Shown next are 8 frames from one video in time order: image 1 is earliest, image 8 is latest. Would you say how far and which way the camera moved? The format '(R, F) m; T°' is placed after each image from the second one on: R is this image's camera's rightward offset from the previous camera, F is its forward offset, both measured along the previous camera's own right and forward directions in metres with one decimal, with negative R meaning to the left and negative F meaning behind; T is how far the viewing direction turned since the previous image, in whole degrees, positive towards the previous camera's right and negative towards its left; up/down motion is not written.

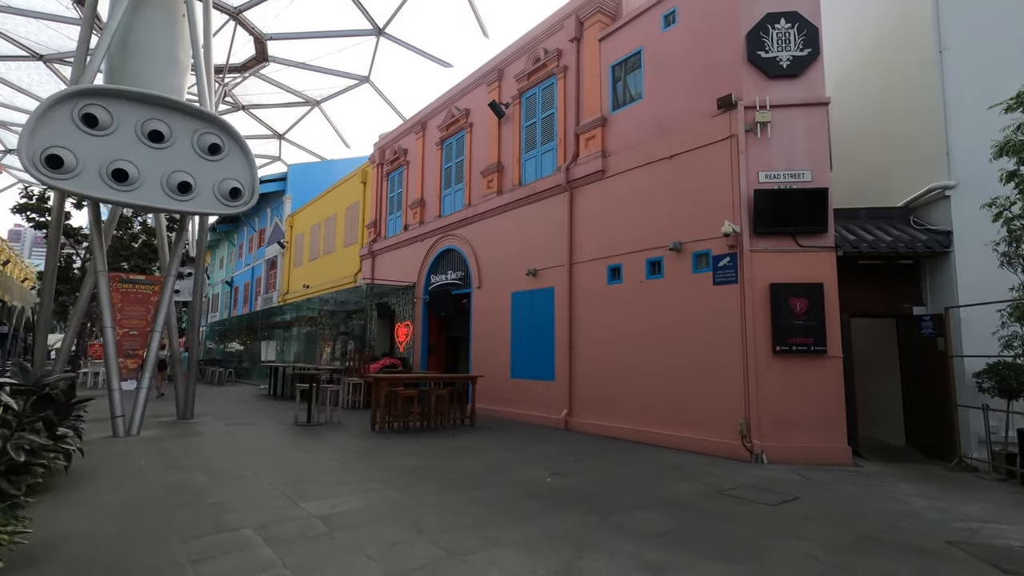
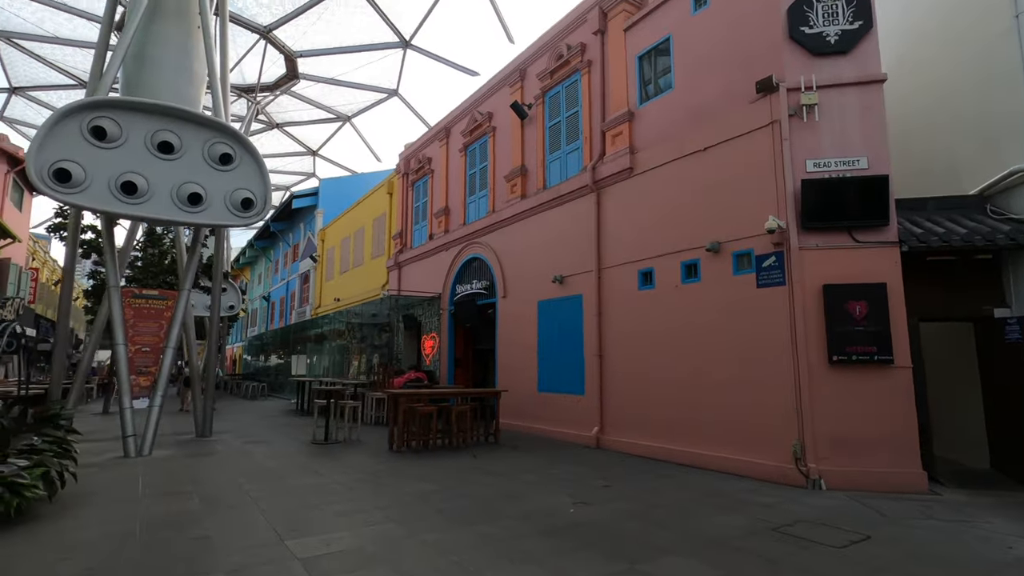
(+0.2, +0.7) m; -4°
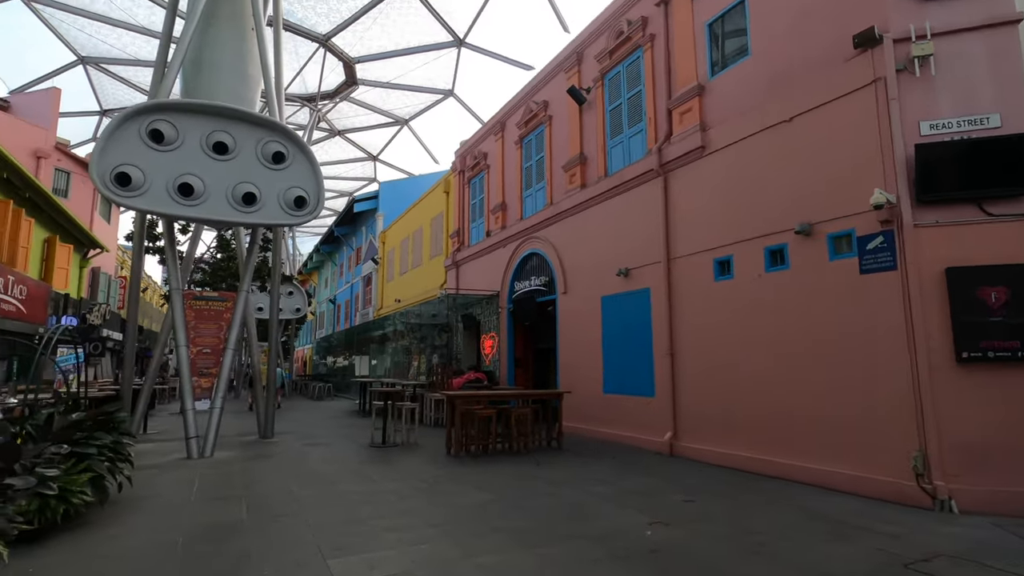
(0.0, +0.7) m; -6°
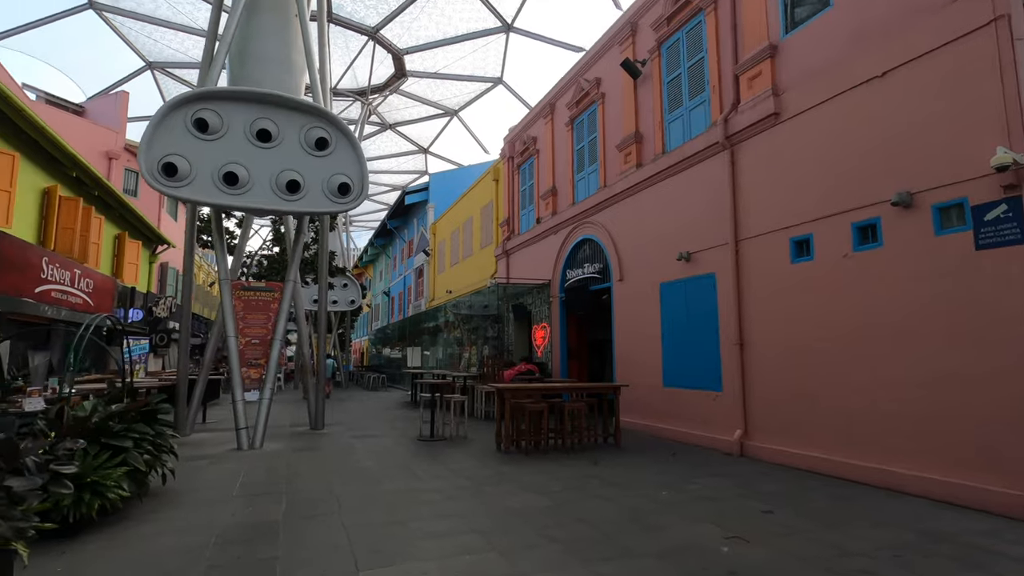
(0.0, +0.6) m; -6°
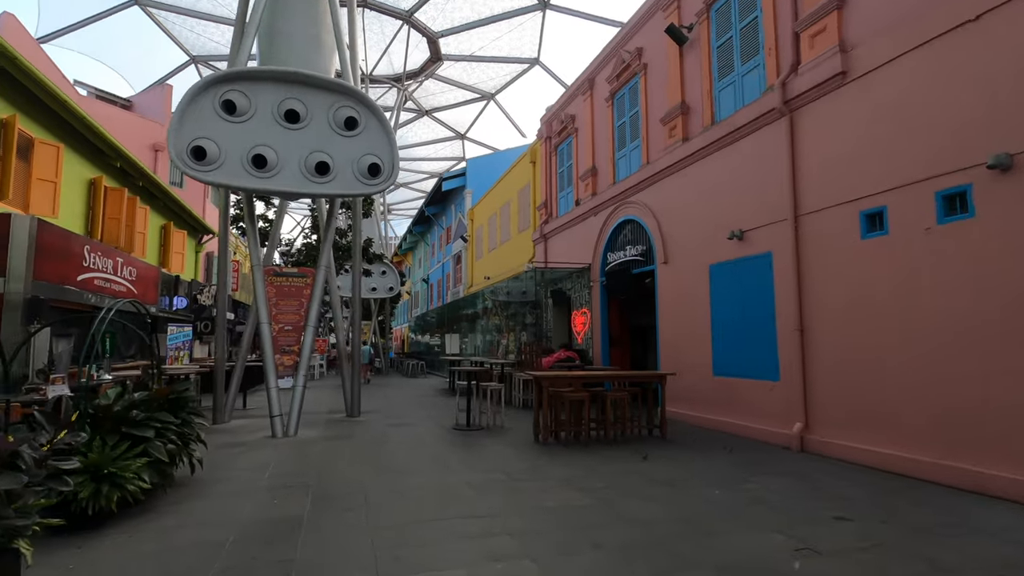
(0.0, +0.5) m; -4°
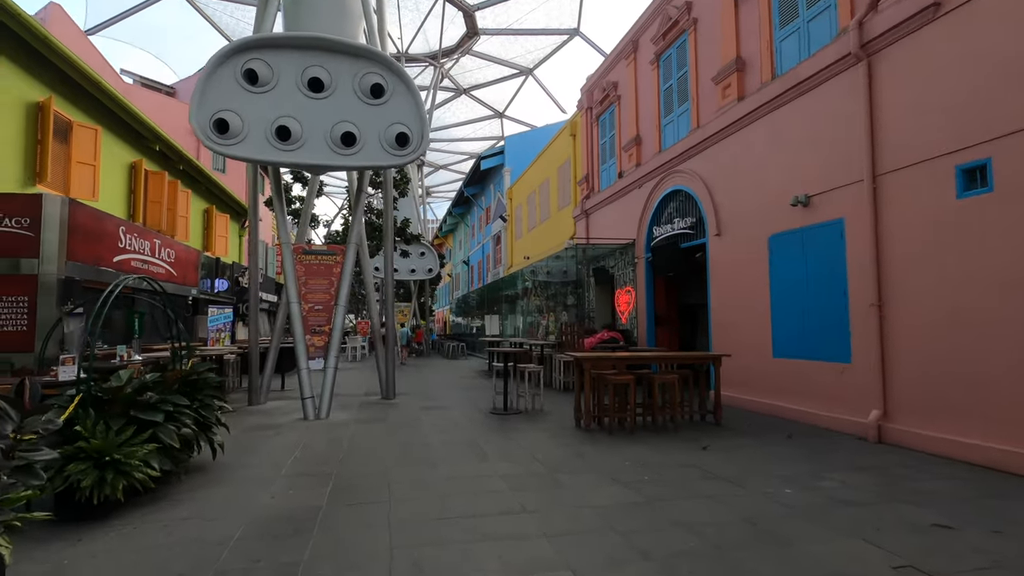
(+0.1, +0.6) m; -4°
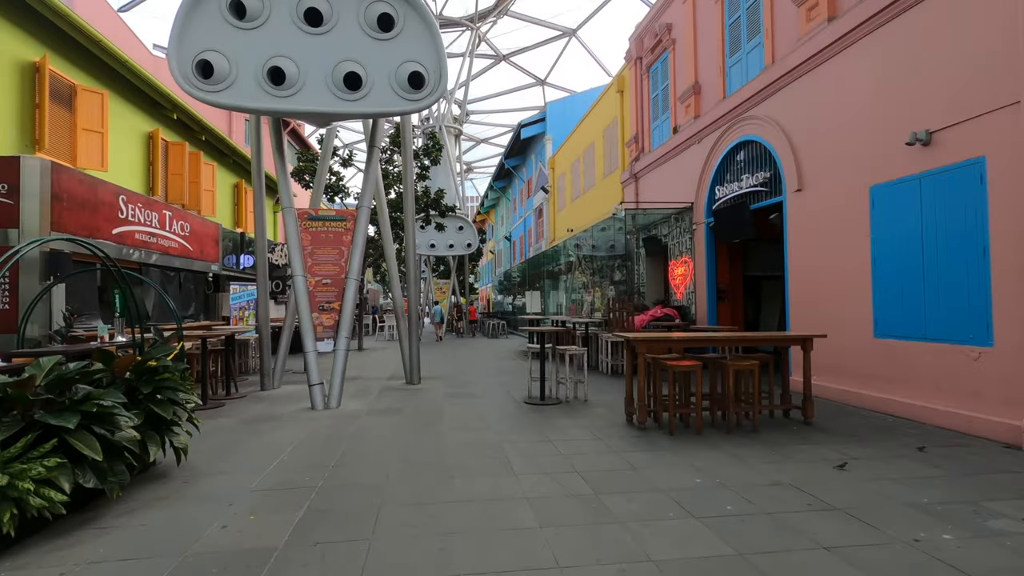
(+0.1, +1.5) m; -5°
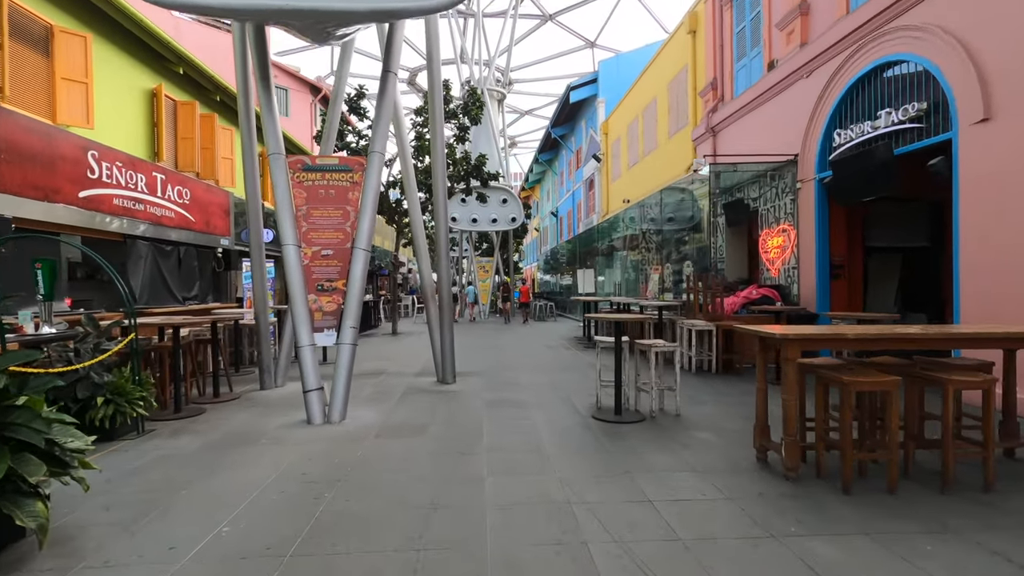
(-0.2, +2.2) m; -5°
